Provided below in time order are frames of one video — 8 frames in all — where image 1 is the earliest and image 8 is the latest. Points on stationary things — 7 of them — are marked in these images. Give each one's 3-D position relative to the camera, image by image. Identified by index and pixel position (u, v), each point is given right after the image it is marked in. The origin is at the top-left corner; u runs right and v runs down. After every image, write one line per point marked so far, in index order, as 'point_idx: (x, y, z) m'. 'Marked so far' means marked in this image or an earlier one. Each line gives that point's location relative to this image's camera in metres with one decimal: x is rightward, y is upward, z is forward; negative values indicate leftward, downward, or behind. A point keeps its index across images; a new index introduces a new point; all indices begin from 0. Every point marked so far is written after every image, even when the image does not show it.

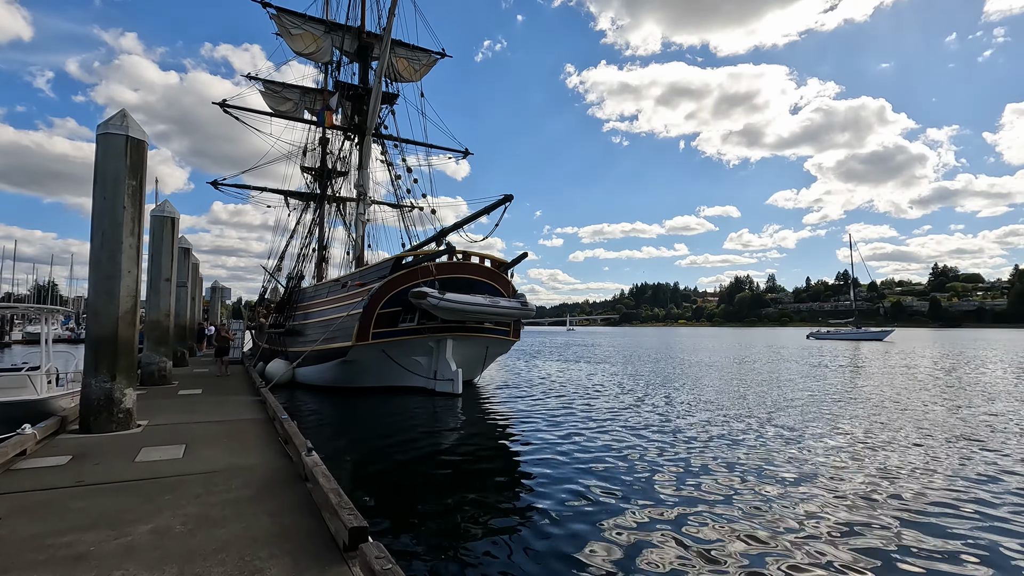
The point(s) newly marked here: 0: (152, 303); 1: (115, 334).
0: (-9.2, -0.4, +13.7) m
1: (-5.6, -0.7, +7.5) m
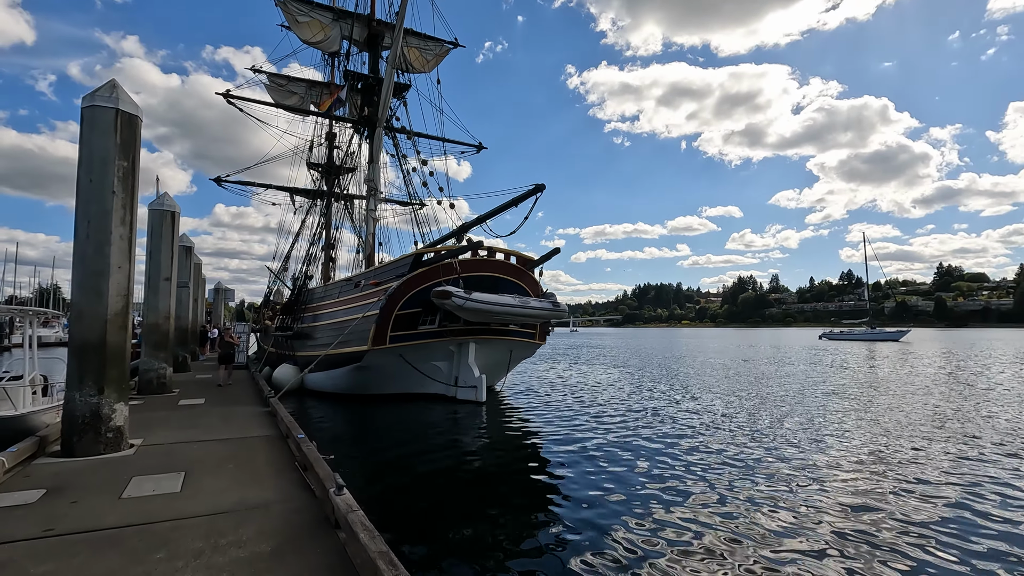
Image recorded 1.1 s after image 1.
0: (-8.5, -0.4, +12.6) m
1: (-4.9, -0.6, +6.4) m
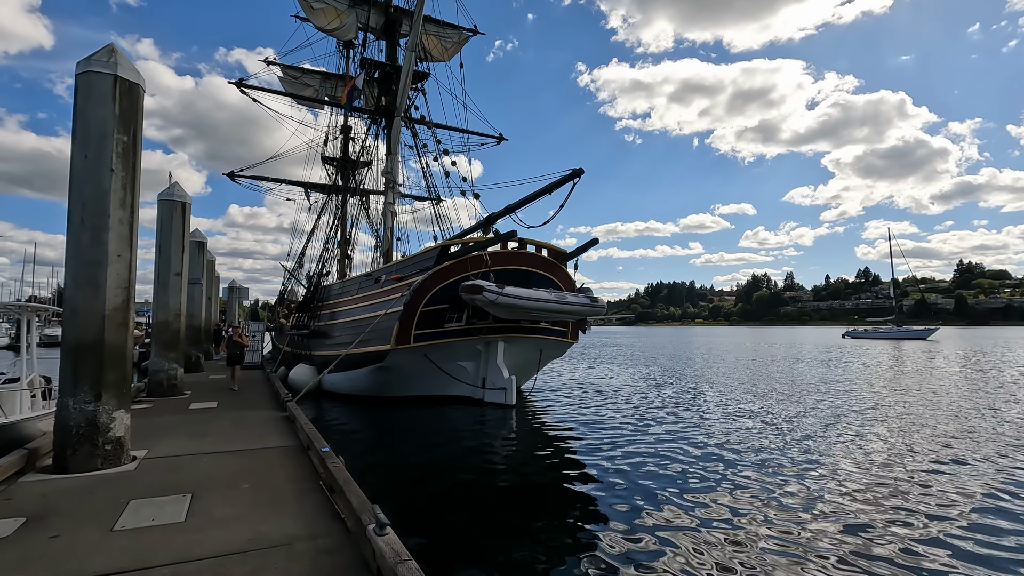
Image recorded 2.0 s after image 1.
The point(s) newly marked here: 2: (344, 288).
0: (-7.8, -0.3, +11.9) m
1: (-4.3, -0.5, +5.6) m
2: (-4.7, 0.0, +15.1) m
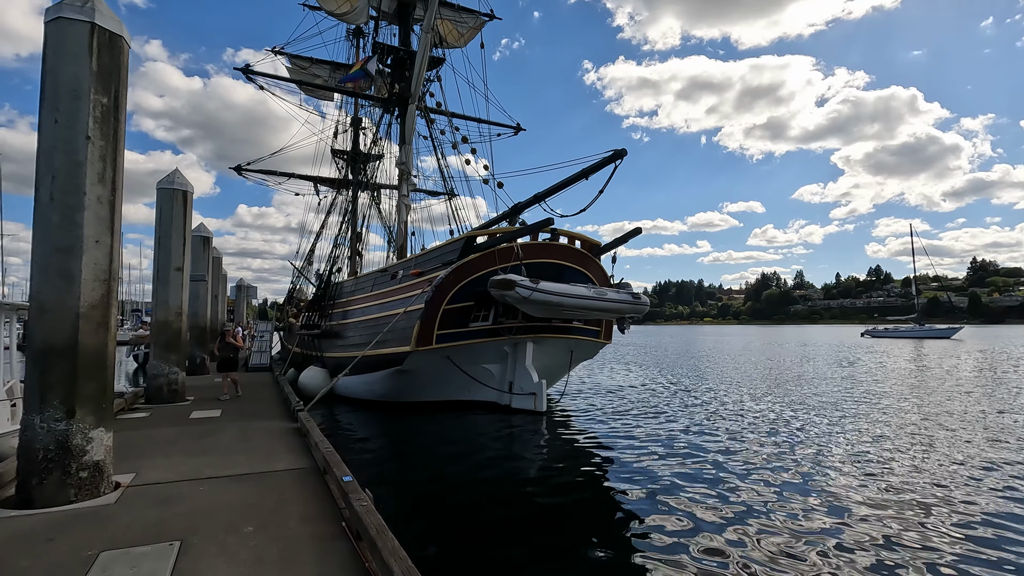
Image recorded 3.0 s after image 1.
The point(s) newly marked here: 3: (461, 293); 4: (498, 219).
0: (-7.2, -0.2, +10.9) m
1: (-3.8, -0.5, +4.6) m
2: (-4.1, +0.1, +14.0) m
3: (-1.0, -0.1, +10.3) m
4: (-0.3, +1.5, +12.0) m
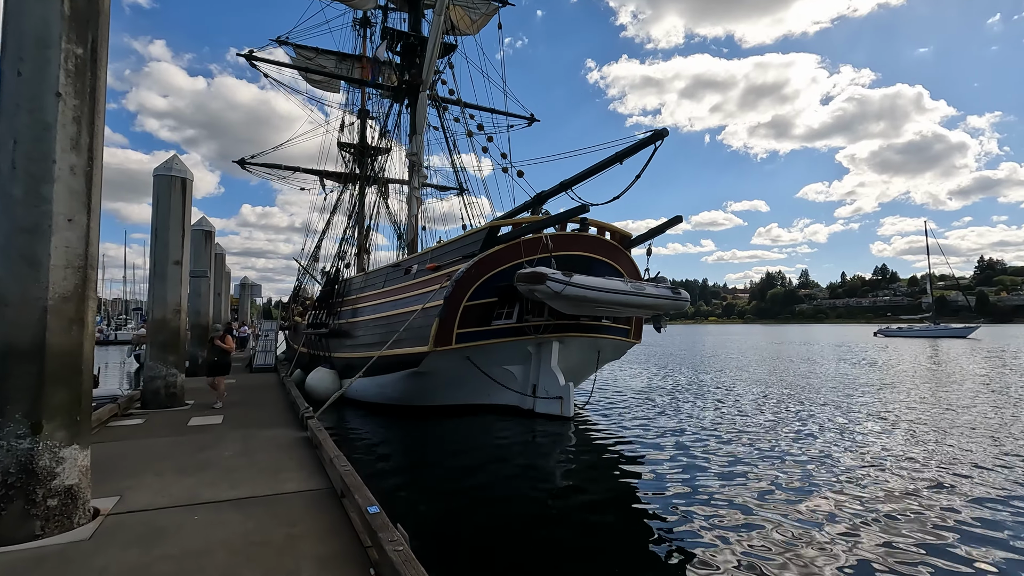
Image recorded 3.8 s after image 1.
0: (-6.7, -0.1, +10.1) m
1: (-3.3, -0.4, +3.8) m
2: (-3.6, +0.2, +13.2) m
3: (-0.5, 0.0, +9.4) m
4: (+0.2, +1.6, +11.2) m
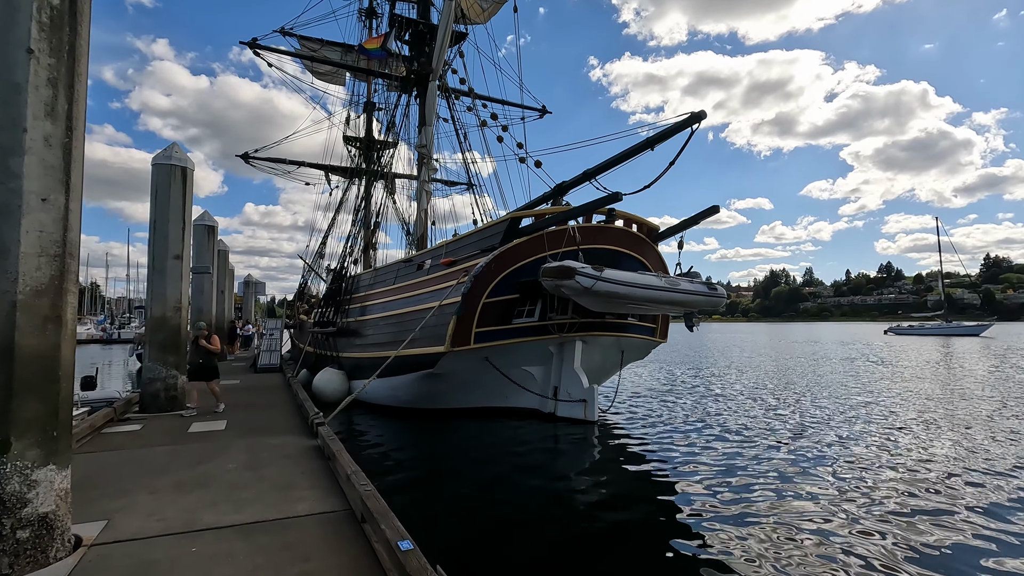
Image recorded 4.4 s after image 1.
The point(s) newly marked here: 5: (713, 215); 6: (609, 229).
0: (-6.3, -0.1, +9.5) m
1: (-3.0, -0.3, +3.2) m
2: (-3.2, +0.3, +12.6) m
3: (-0.1, +0.1, +8.8) m
4: (+0.5, +1.7, +10.6) m
5: (+3.4, +1.3, +9.1) m
6: (+1.7, +1.0, +9.0) m
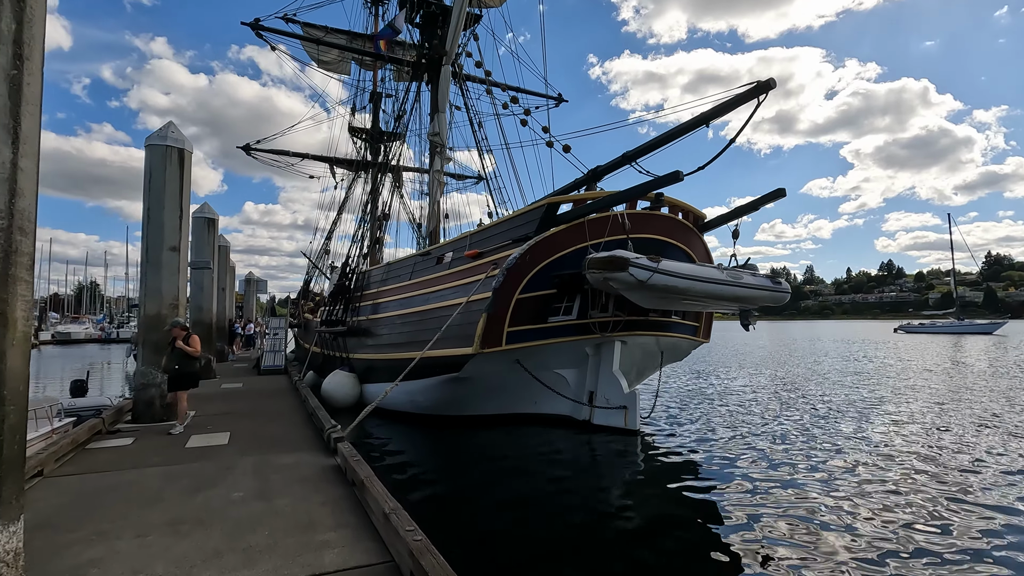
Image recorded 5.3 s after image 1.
0: (-5.8, 0.0, +8.6) m
1: (-2.5, -0.3, +2.2) m
2: (-2.7, +0.4, +11.7) m
3: (+0.4, +0.1, +7.9) m
4: (+1.1, +1.8, +9.6) m
5: (+4.0, +1.3, +8.2) m
6: (+2.2, +1.1, +8.1) m
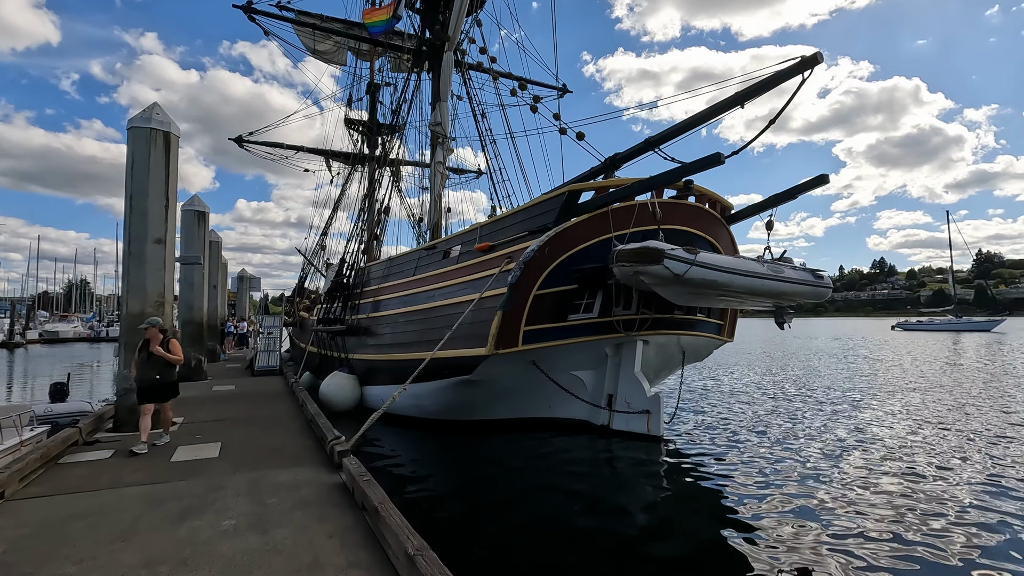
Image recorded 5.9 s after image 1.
0: (-5.6, +0.1, +7.9) m
1: (-2.2, -0.2, +1.6) m
2: (-2.5, +0.4, +11.0) m
3: (+0.6, +0.2, +7.3) m
4: (+1.3, +1.9, +9.0) m
5: (+4.2, +1.4, +7.6) m
6: (+2.4, +1.2, +7.5) m
